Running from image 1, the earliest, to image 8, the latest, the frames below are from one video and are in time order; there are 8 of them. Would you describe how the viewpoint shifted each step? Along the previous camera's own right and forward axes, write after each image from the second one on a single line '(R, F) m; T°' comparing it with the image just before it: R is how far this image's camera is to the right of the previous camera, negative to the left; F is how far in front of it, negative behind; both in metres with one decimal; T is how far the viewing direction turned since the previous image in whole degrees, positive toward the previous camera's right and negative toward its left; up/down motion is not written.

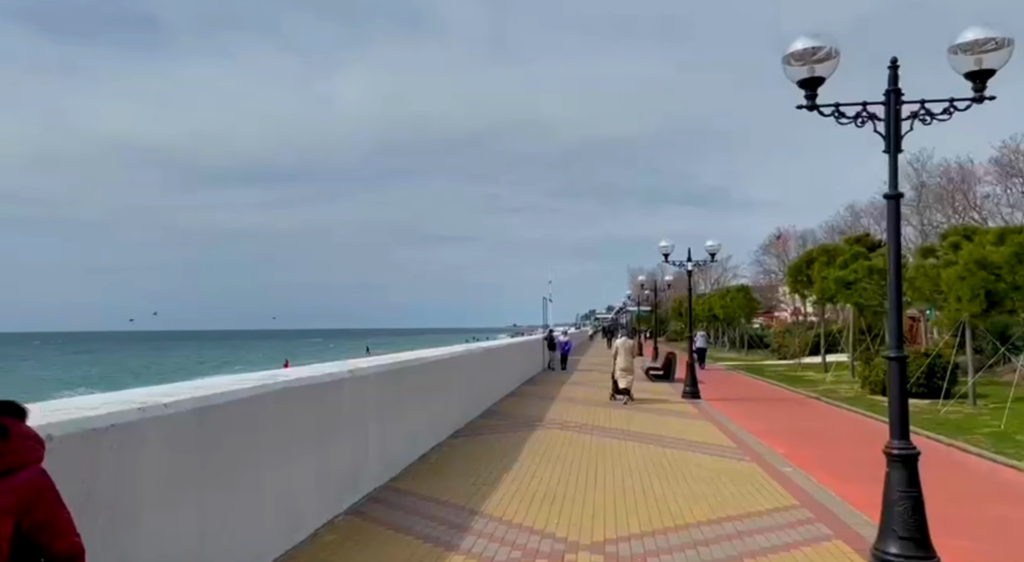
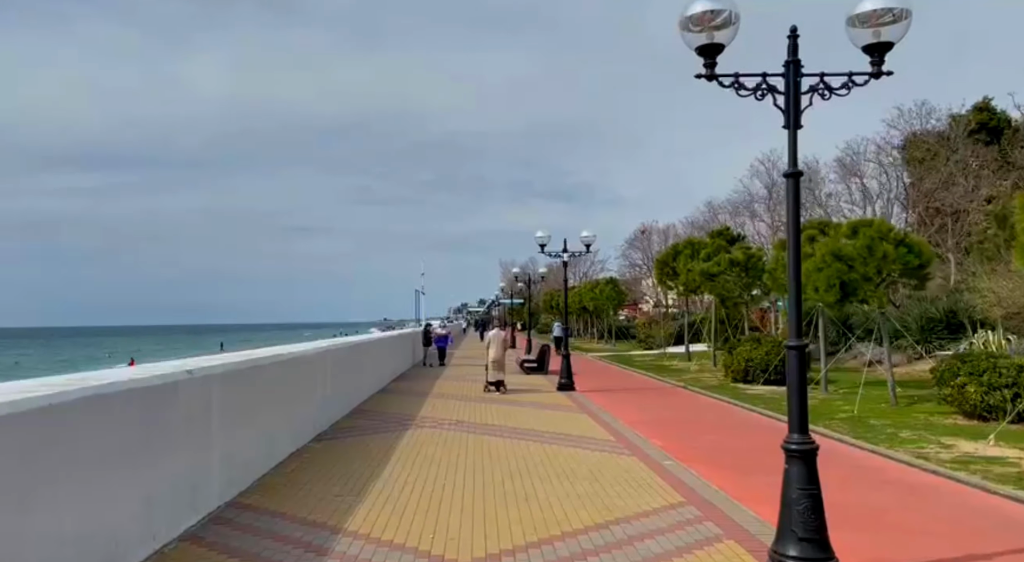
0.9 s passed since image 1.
(0.0, +0.6) m; +9°
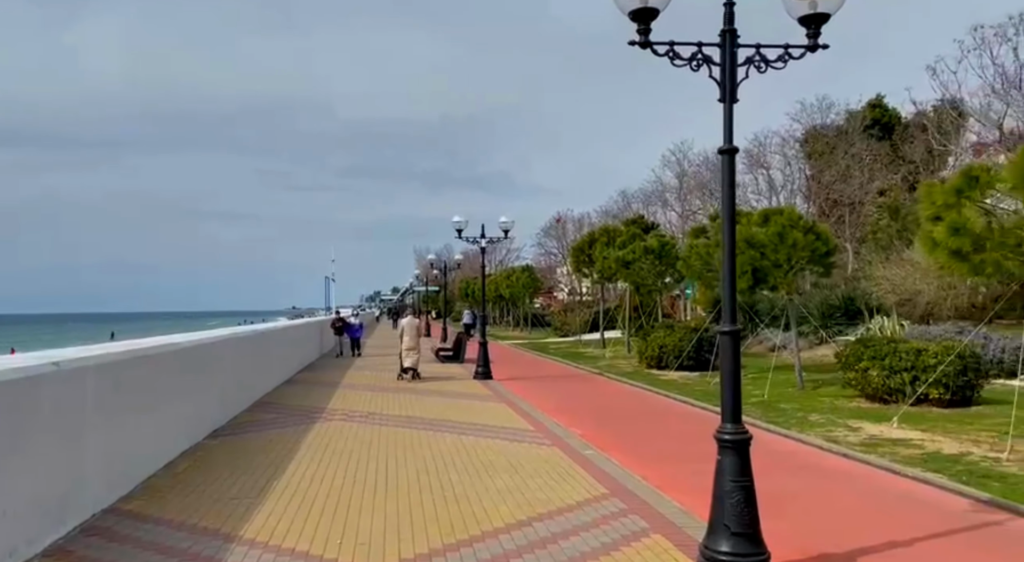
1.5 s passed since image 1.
(0.0, +0.4) m; +6°
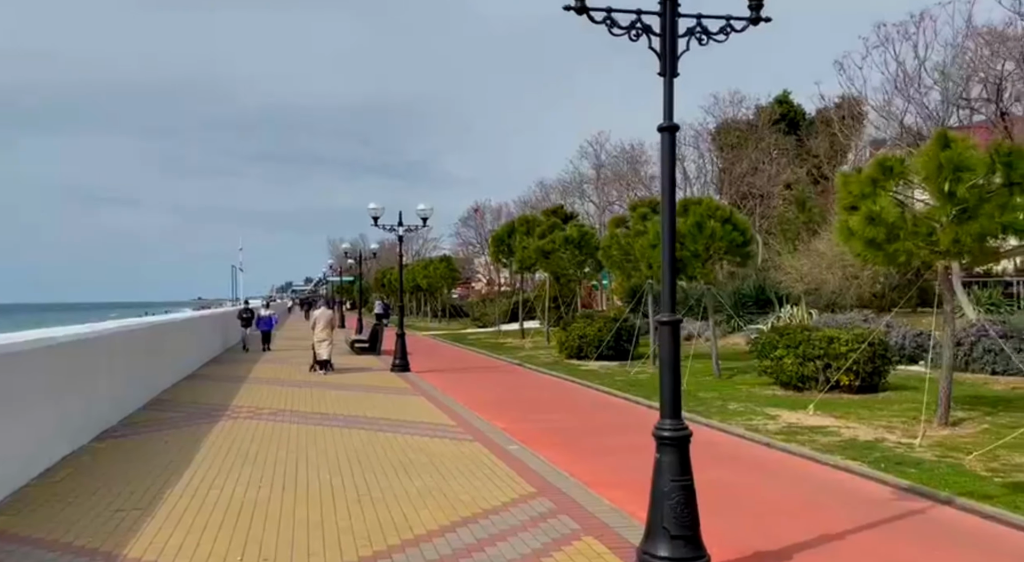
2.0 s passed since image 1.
(0.0, +0.4) m; +6°
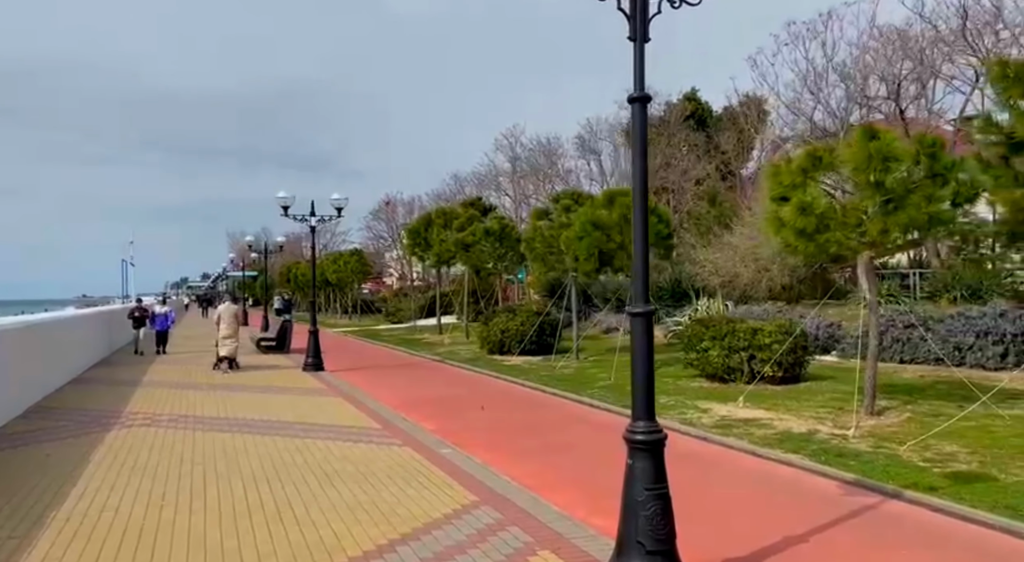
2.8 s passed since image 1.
(-0.2, +0.5) m; +6°
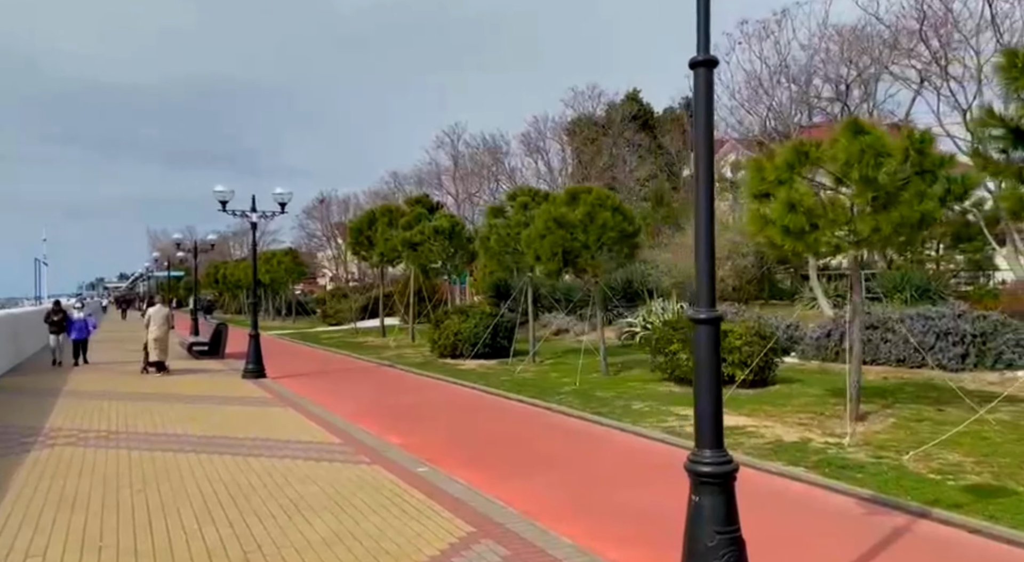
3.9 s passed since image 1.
(-0.5, +0.8) m; +5°
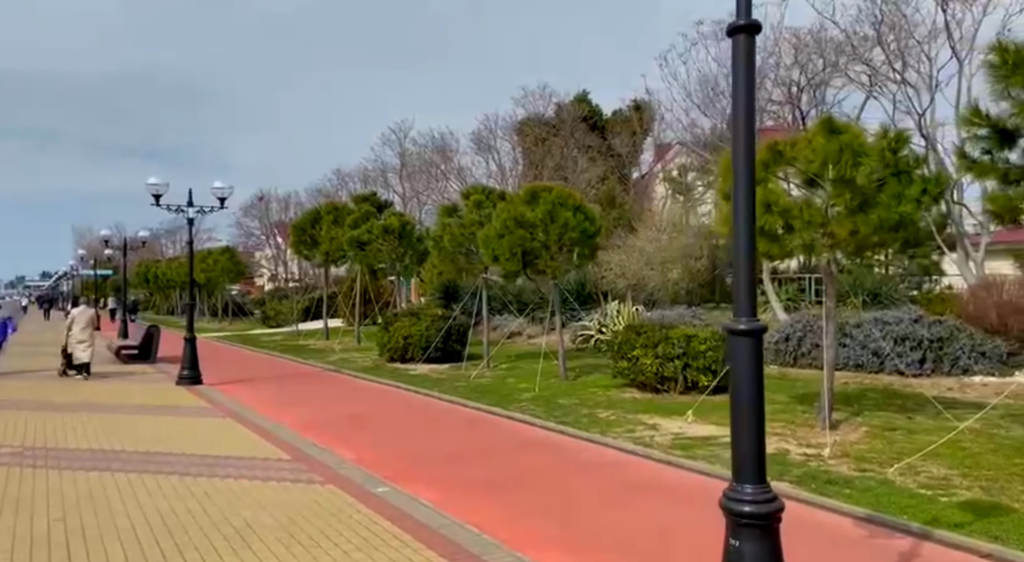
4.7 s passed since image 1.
(-0.2, +0.6) m; +4°
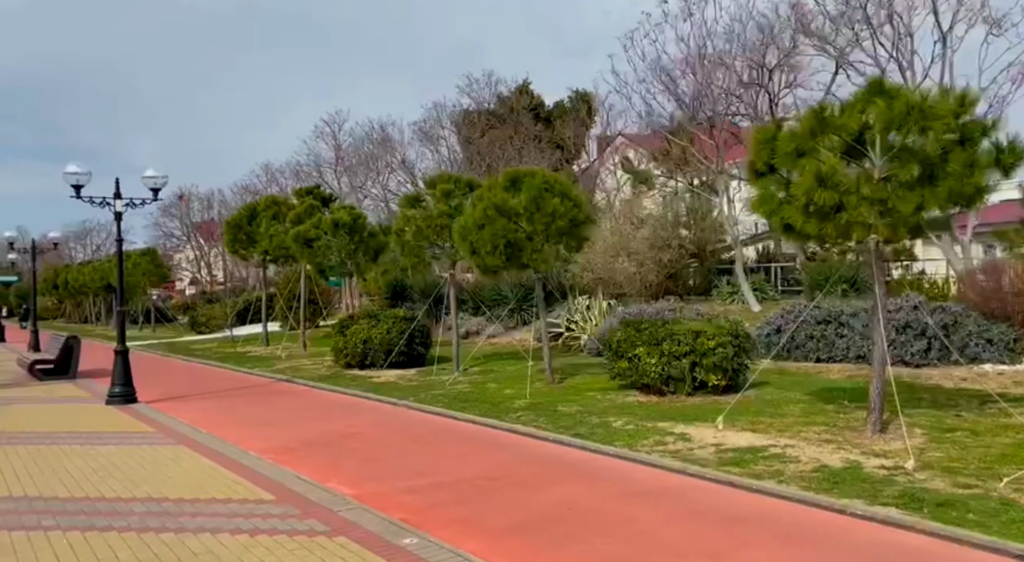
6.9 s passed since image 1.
(-0.9, +1.5) m; +5°
